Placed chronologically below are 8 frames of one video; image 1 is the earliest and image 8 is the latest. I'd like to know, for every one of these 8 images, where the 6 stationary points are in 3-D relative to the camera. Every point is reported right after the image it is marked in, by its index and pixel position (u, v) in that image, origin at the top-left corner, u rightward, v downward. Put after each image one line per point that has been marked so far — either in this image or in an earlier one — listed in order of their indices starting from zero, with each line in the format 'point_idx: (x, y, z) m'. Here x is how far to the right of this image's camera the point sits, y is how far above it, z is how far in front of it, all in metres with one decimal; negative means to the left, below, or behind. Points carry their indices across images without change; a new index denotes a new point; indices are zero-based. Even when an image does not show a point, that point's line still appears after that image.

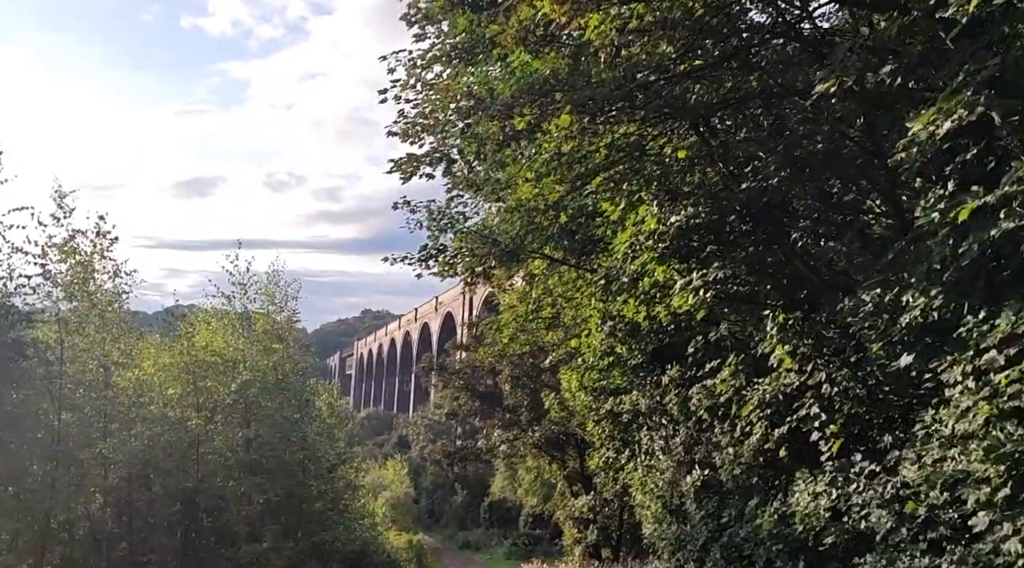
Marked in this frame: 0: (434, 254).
0: (-1.0, +0.4, +12.1) m
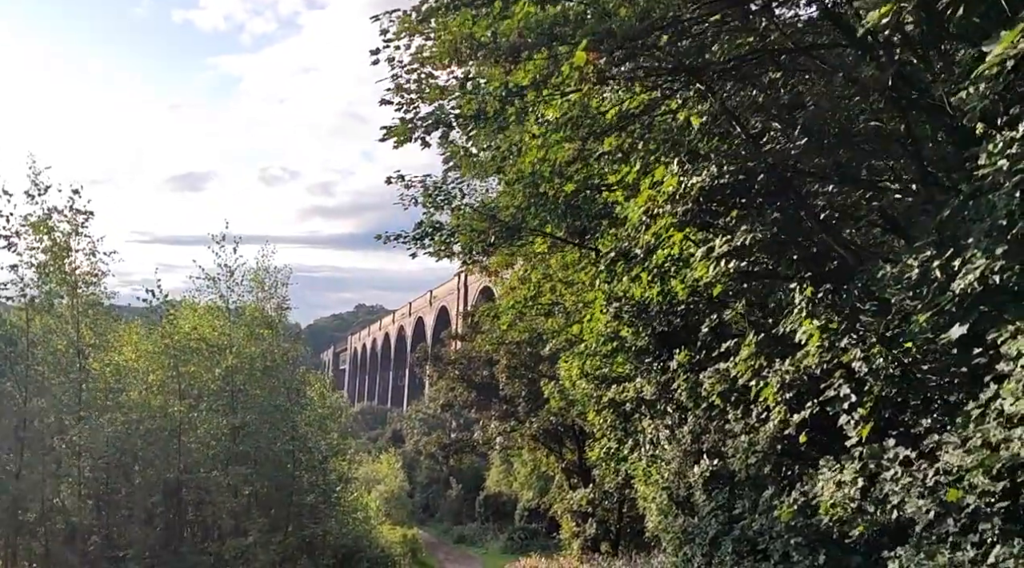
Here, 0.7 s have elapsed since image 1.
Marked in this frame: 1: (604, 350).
0: (-1.0, +0.6, +11.5) m
1: (+1.2, -0.9, +12.9) m
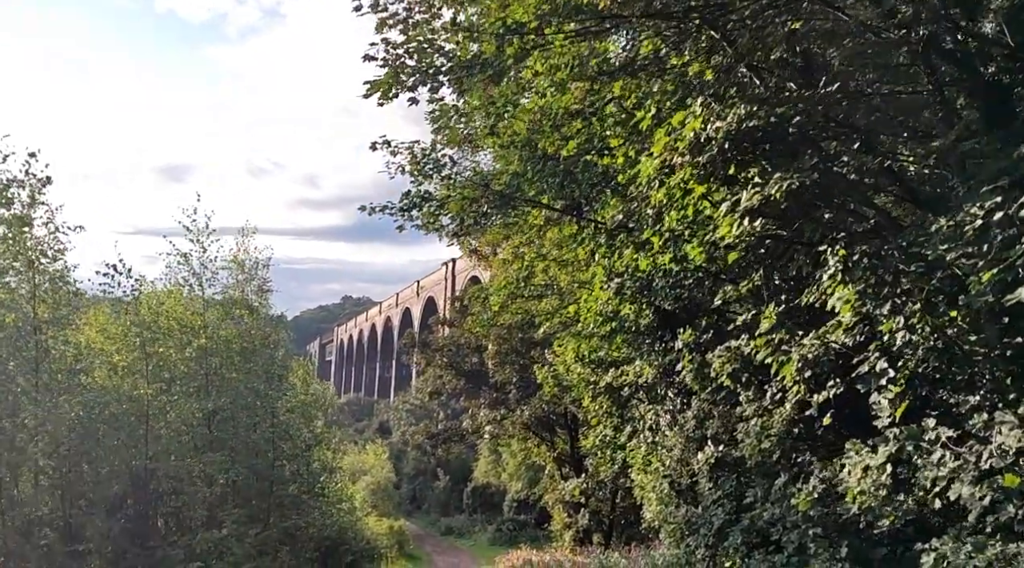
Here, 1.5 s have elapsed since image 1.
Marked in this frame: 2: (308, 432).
0: (-1.1, +0.9, +10.8) m
1: (+1.1, -0.6, +12.2) m
2: (-3.9, -2.8, +18.5) m
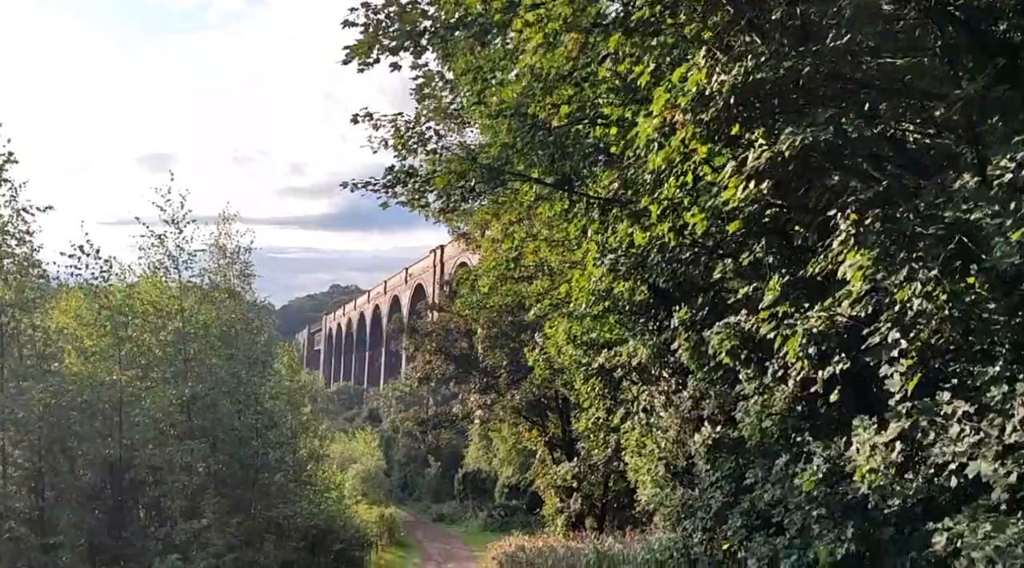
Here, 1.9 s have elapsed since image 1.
0: (-1.2, +1.1, +10.4) m
1: (+1.0, -0.3, +11.9) m
2: (-4.1, -2.5, +18.1) m
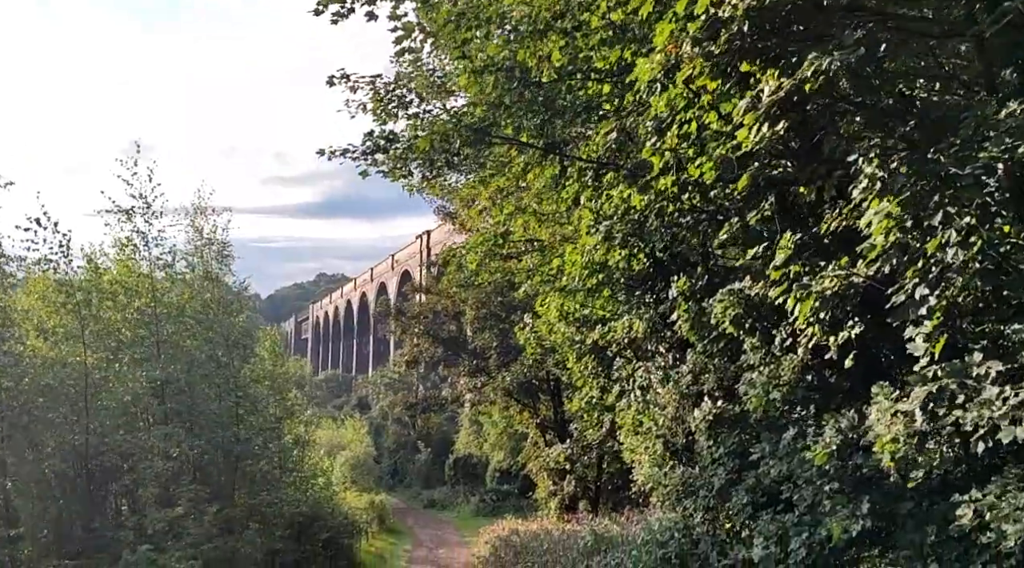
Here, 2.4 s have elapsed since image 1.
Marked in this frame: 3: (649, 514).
0: (-1.3, +1.4, +9.8) m
1: (+0.9, 0.0, +11.4) m
2: (-4.3, -2.2, +17.6) m
3: (+1.8, -3.0, +12.9) m
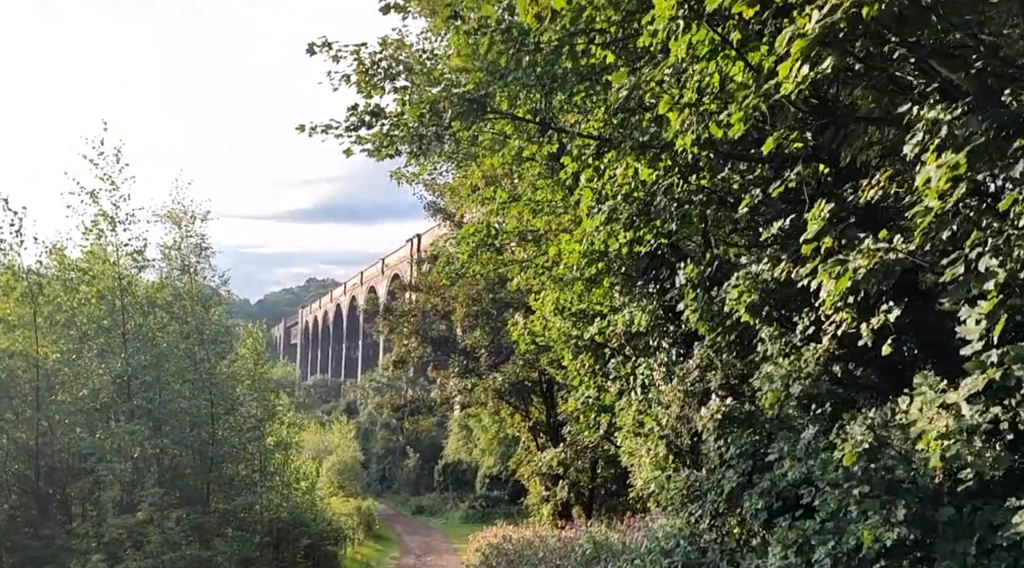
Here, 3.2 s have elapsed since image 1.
0: (-1.4, +1.5, +9.1) m
1: (+0.8, +0.1, +10.6) m
2: (-4.4, -2.1, +16.8) m
3: (+1.7, -2.9, +12.1) m
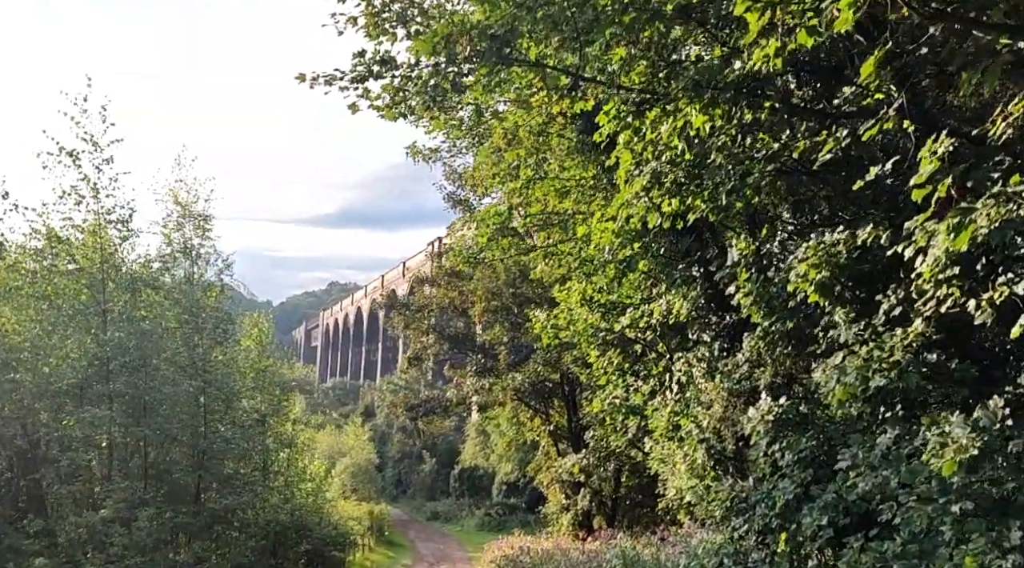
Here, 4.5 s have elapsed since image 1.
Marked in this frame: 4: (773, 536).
0: (-1.1, +1.8, +7.9) m
1: (+1.1, +0.3, +9.5) m
2: (-4.1, -1.9, +15.7) m
3: (+1.9, -2.8, +10.9) m
4: (+2.2, -2.1, +8.0) m
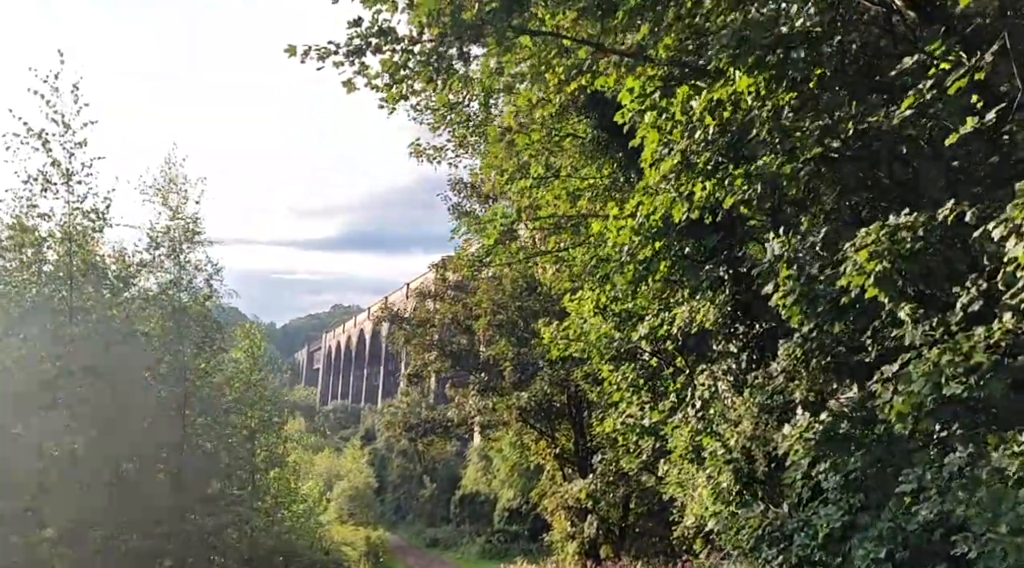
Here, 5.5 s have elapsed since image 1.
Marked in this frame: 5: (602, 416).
0: (-1.0, +1.8, +7.1) m
1: (+1.1, +0.3, +8.6) m
2: (-4.0, -2.0, +14.8) m
3: (+2.0, -2.9, +9.9) m
4: (+2.2, -2.1, +7.0) m
5: (+1.3, -1.9, +13.6) m
